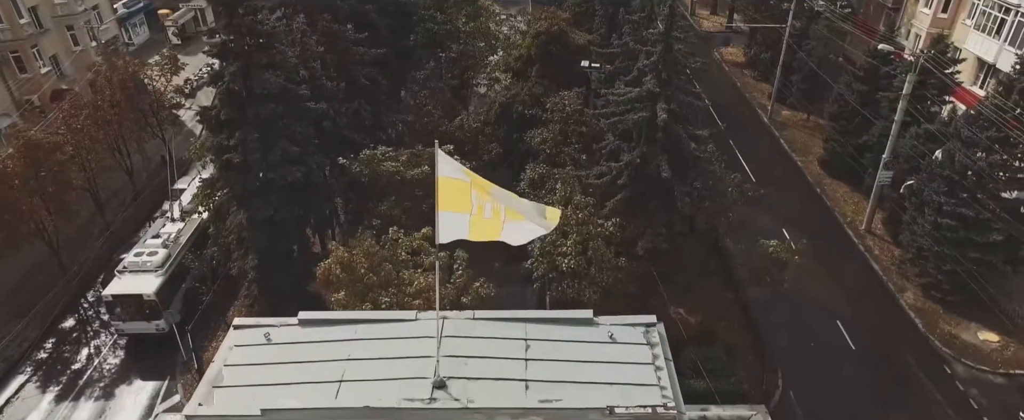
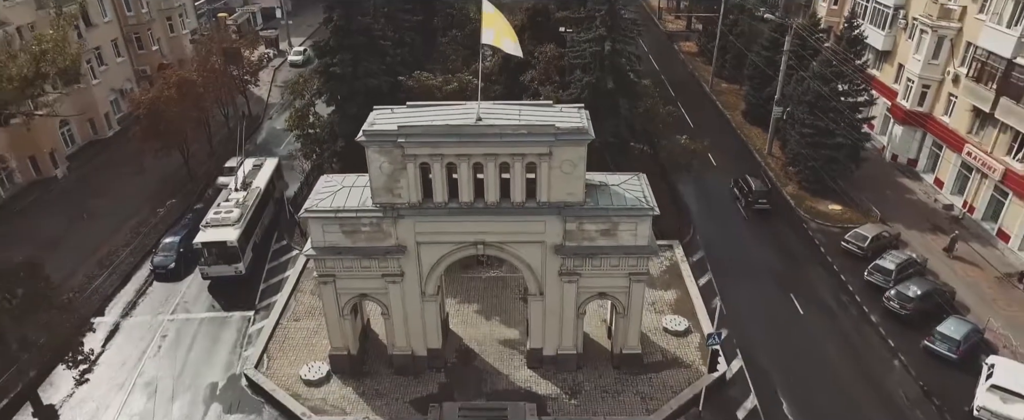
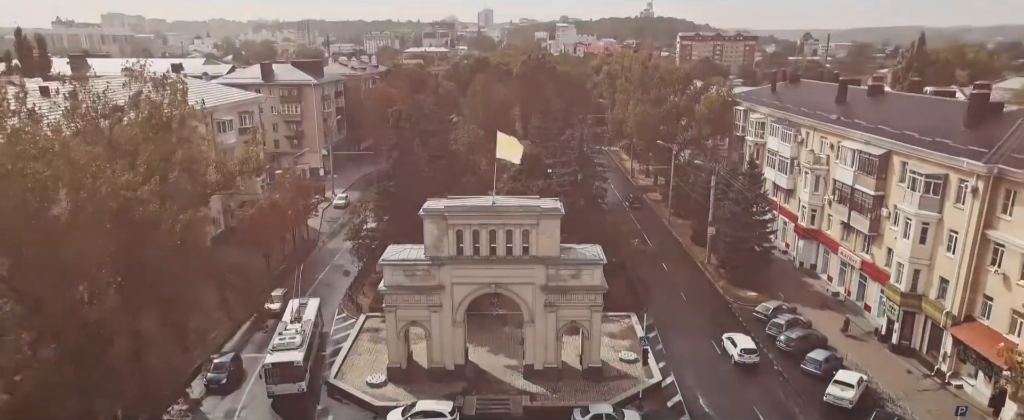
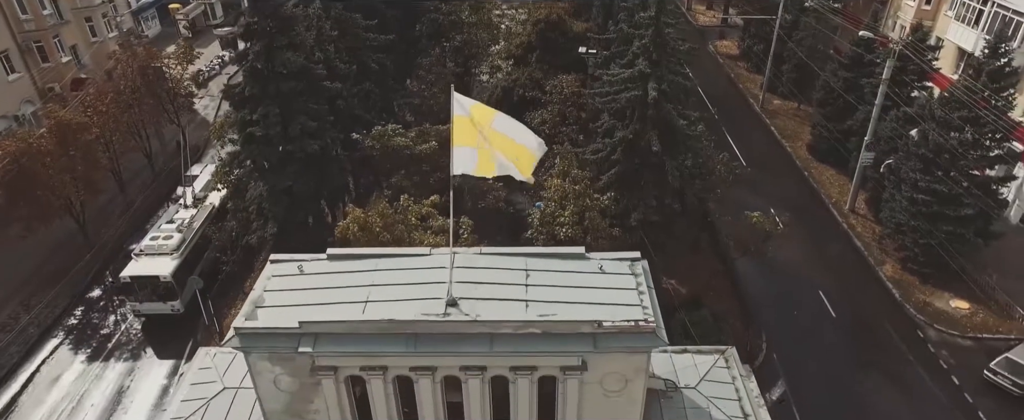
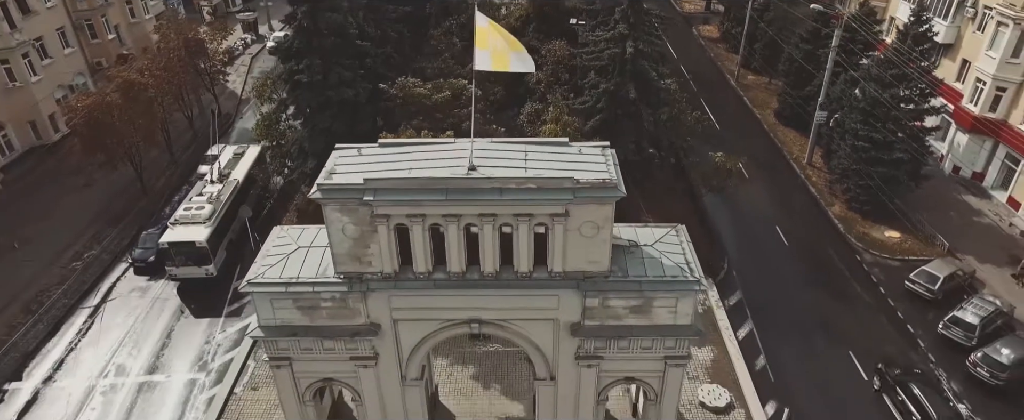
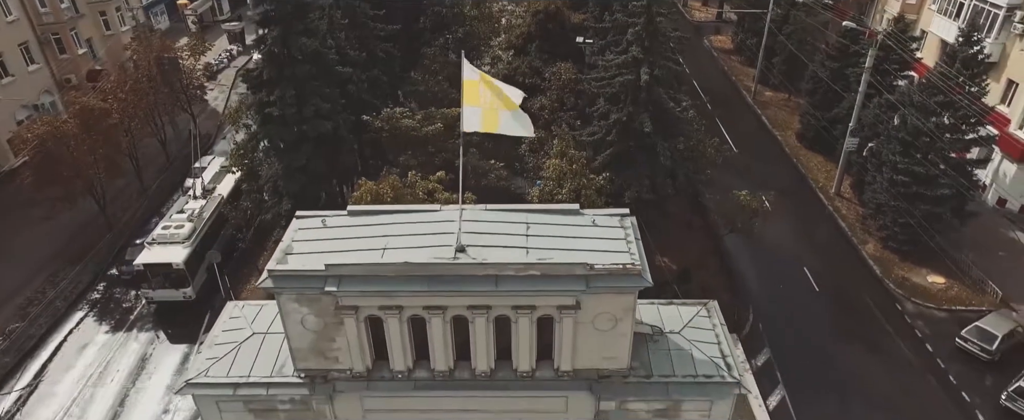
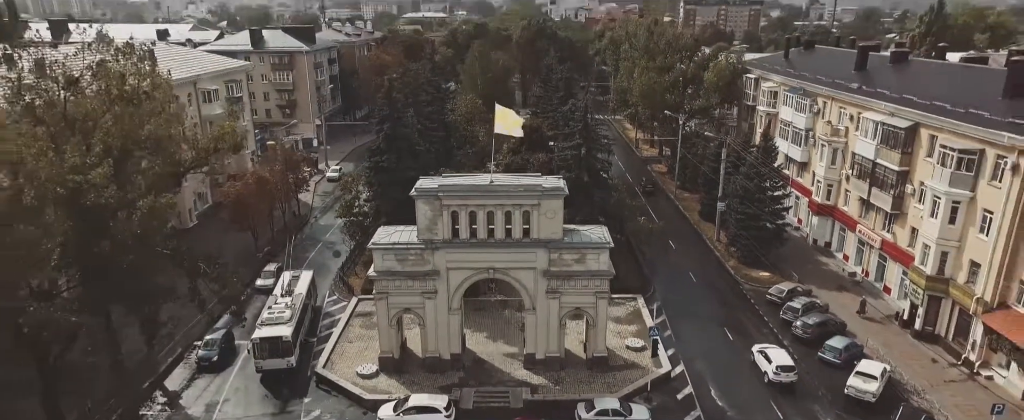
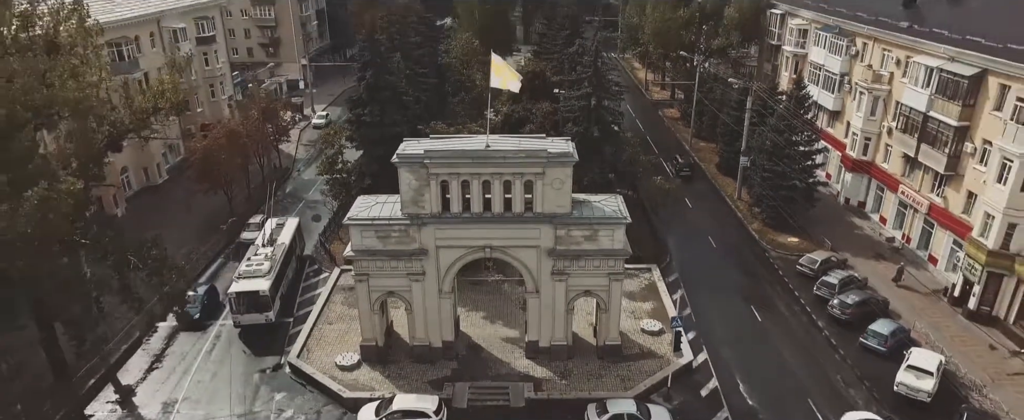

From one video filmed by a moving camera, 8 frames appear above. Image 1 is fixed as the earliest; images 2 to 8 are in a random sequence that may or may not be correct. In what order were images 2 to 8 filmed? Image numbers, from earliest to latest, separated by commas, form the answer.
4, 6, 5, 2, 8, 7, 3
